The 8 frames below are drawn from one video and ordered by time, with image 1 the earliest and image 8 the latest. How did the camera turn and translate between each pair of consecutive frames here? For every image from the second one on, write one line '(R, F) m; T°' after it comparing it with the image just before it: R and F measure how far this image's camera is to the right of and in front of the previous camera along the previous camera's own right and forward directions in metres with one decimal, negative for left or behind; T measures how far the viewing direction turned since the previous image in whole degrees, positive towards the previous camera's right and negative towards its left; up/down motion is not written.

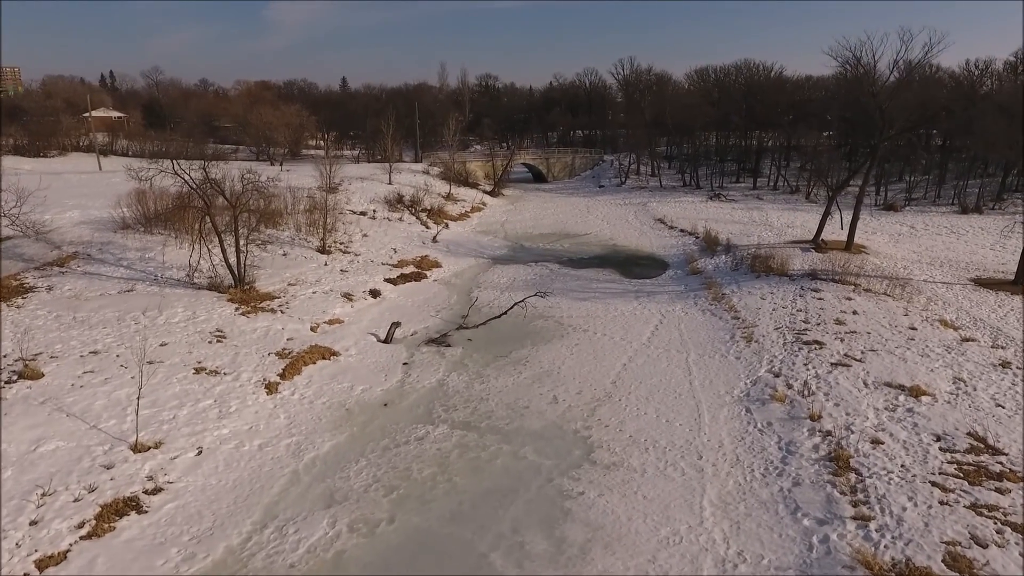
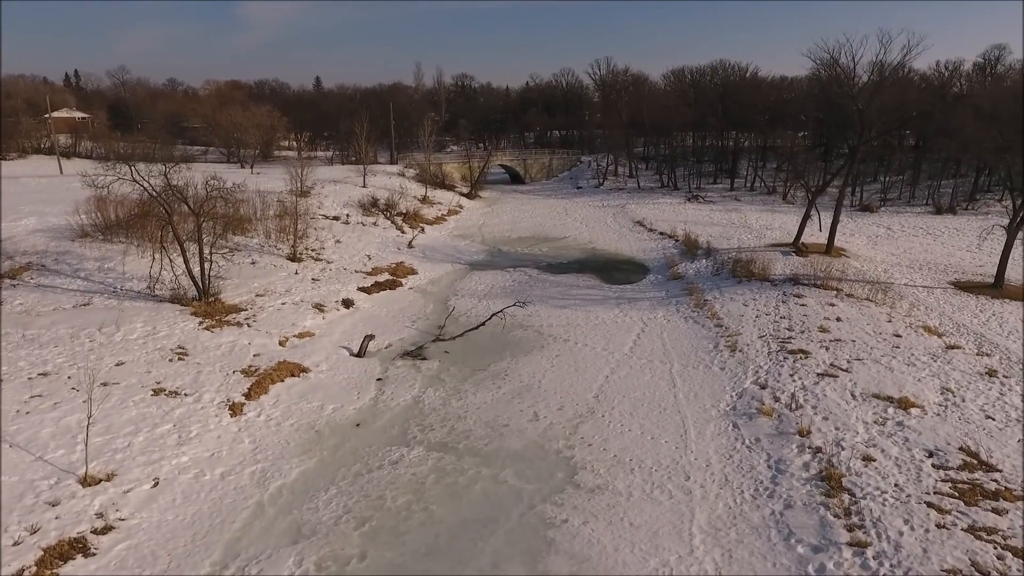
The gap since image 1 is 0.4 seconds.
(0.0, +0.5) m; +2°
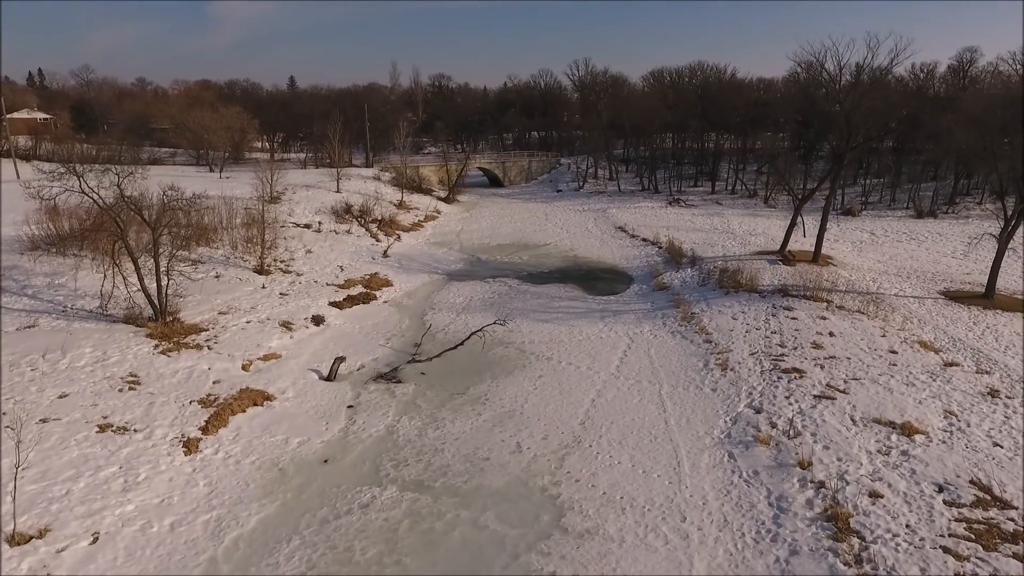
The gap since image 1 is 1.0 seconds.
(0.0, +0.9) m; +2°
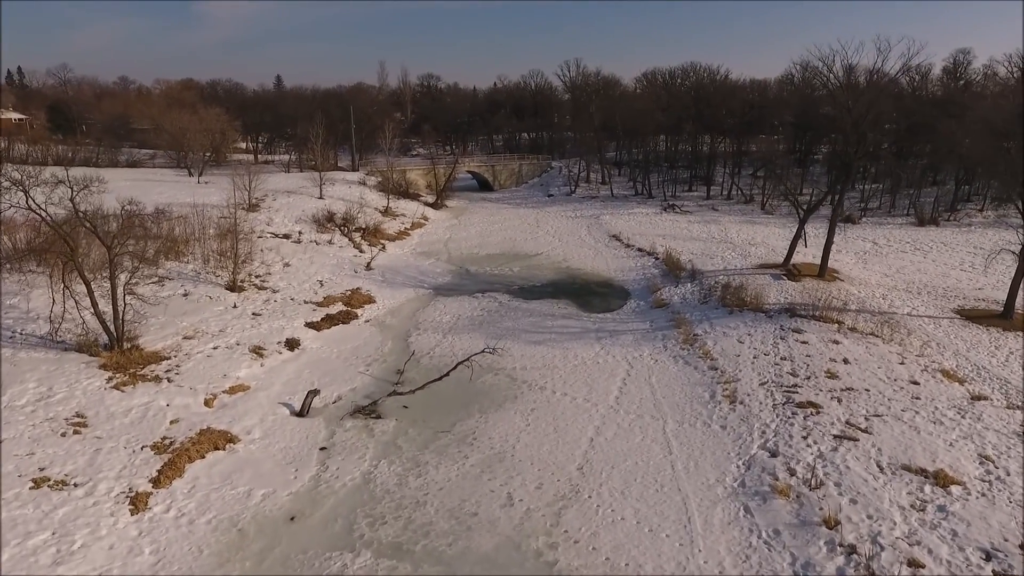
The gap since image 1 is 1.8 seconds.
(0.0, +1.2) m; +1°
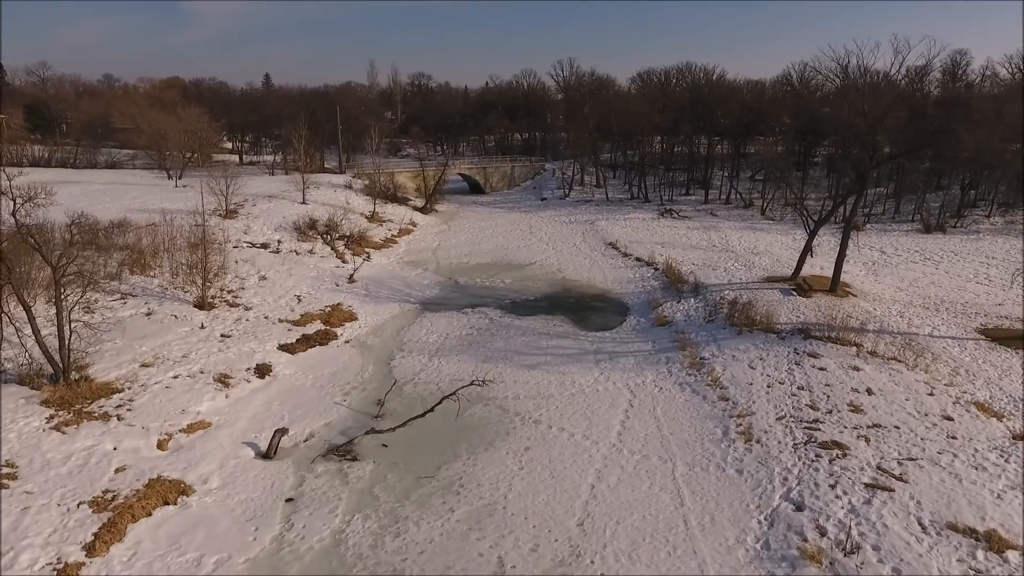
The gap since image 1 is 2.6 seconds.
(0.0, +1.3) m; +1°
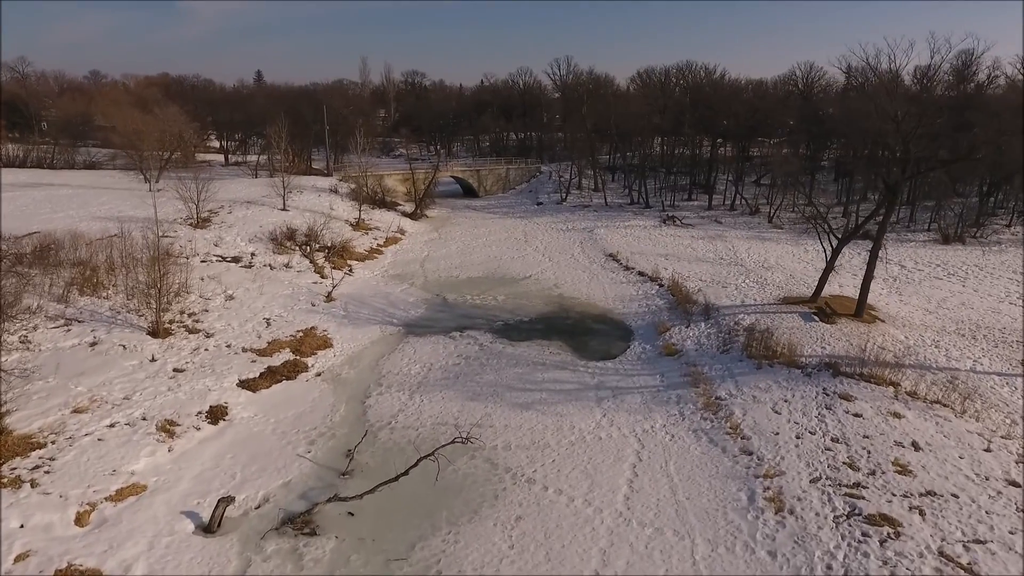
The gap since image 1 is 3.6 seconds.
(+0.1, +1.9) m; 0°
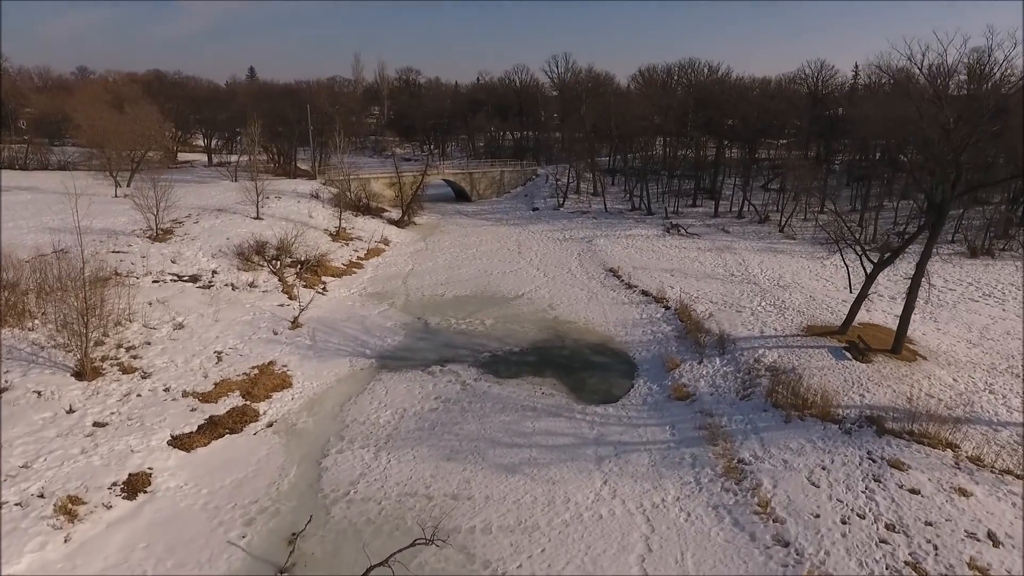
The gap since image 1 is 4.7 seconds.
(+0.3, +2.3) m; 0°
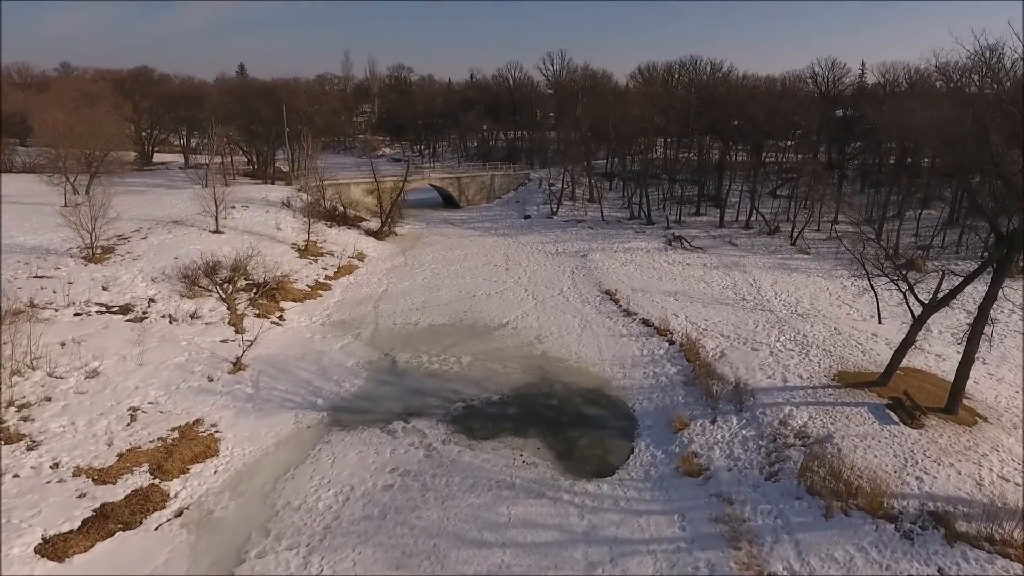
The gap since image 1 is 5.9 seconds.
(+0.5, +2.6) m; 0°
